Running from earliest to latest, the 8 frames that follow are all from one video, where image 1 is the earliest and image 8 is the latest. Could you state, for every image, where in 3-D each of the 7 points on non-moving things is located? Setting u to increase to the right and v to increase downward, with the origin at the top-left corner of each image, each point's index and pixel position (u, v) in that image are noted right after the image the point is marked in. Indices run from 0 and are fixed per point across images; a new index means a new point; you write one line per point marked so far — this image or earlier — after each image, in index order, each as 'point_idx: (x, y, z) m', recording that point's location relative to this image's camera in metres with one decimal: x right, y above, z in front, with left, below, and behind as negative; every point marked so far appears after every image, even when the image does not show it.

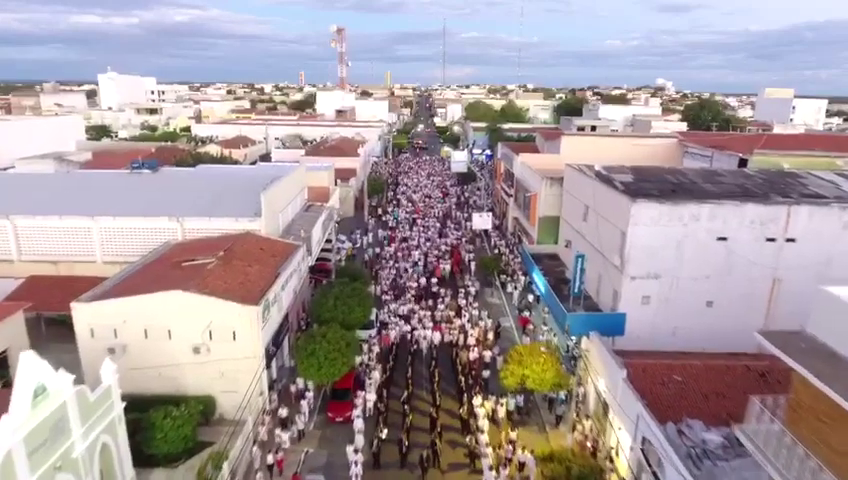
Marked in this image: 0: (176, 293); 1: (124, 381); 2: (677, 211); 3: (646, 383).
0: (-6.5, -1.4, +18.2) m
1: (-8.2, -3.9, +19.1) m
2: (+7.3, +0.8, +19.9) m
3: (+5.5, -3.5, +17.1) m
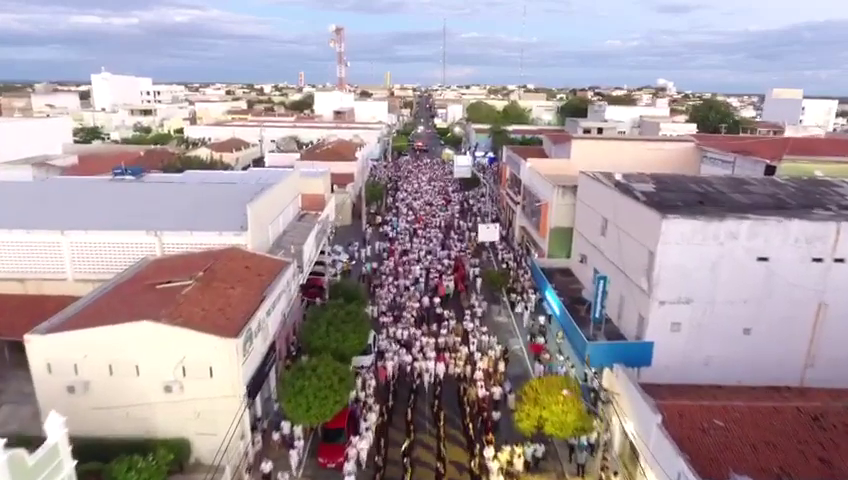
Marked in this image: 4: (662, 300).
0: (-6.4, -1.9, +15.9) m
1: (-8.2, -4.4, +16.8) m
2: (+7.4, +0.3, +17.7) m
3: (+5.5, -4.0, +14.8) m
4: (+6.2, -1.6, +18.3) m
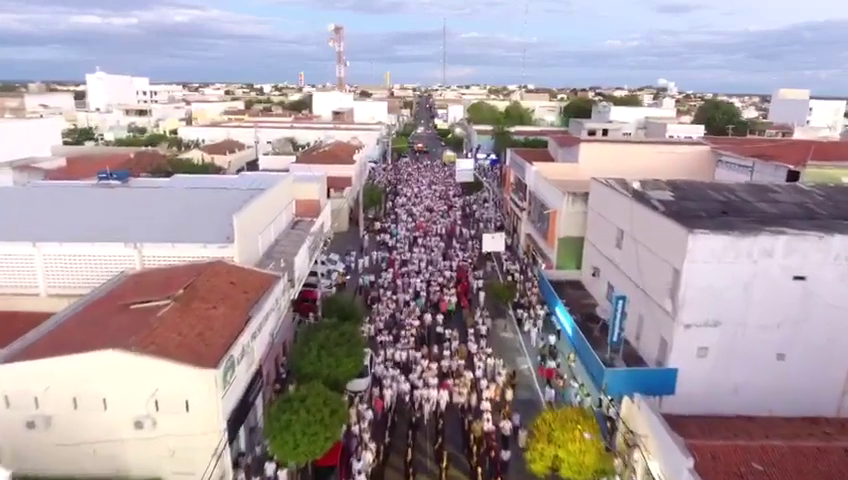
0: (-6.4, -2.3, +14.2) m
1: (-8.1, -4.8, +15.1) m
2: (+7.4, -0.1, +15.9) m
3: (+5.6, -4.4, +13.1) m
4: (+6.3, -2.0, +16.6) m
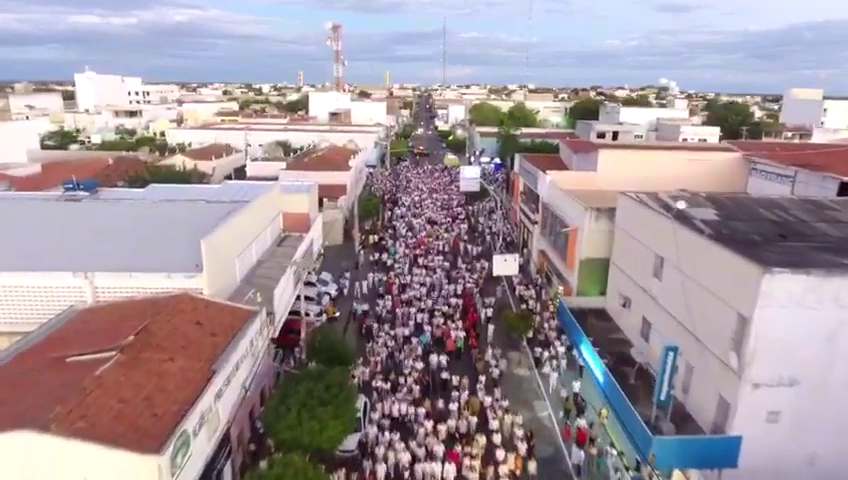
0: (-6.3, -3.1, +10.9) m
1: (-8.1, -5.5, +11.8) m
2: (+7.5, -0.8, +12.7) m
3: (+5.6, -5.2, +9.8) m
4: (+6.3, -2.7, +13.3) m
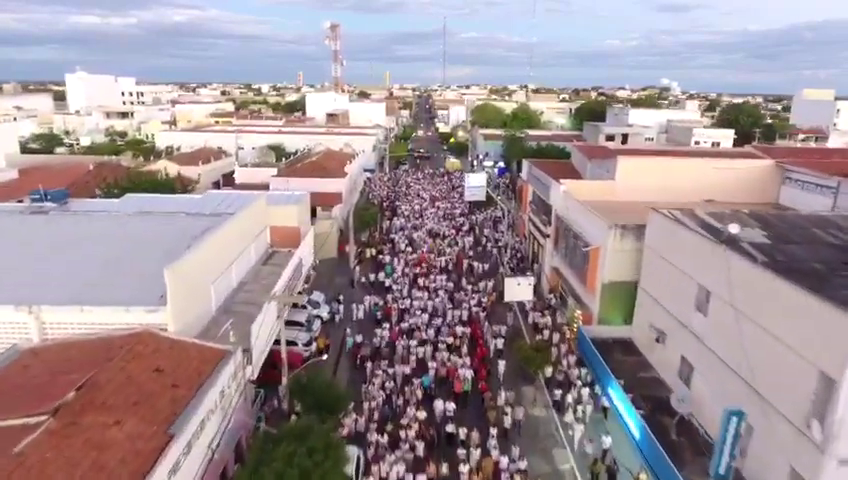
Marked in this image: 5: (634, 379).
0: (-6.2, -3.7, +8.2) m
1: (-8.0, -6.1, +9.1) m
2: (+7.5, -1.4, +10.0) m
3: (+5.7, -5.8, +7.1) m
4: (+6.4, -3.3, +10.6) m
5: (+5.2, -3.4, +17.3) m
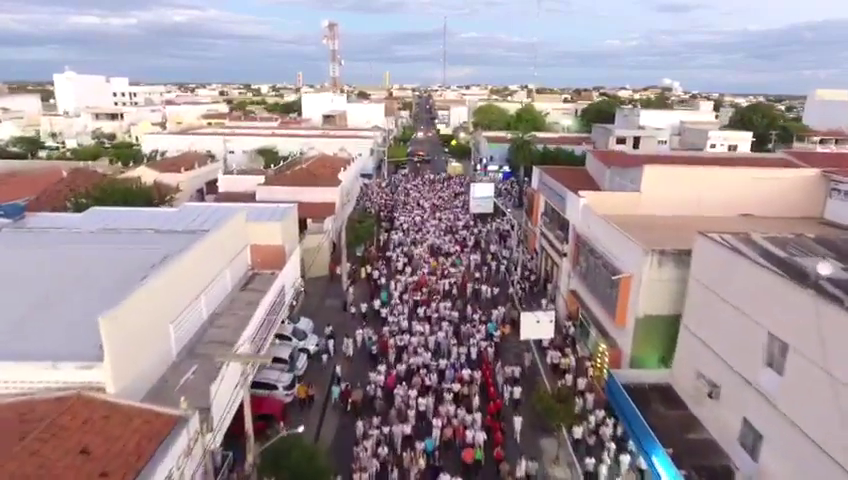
0: (-6.2, -4.4, +5.1) m
1: (-7.9, -6.8, +6.0) m
2: (+7.6, -2.1, +6.9) m
3: (+5.8, -6.5, +4.0) m
4: (+6.5, -4.0, +7.5) m
5: (+5.3, -4.1, +14.2) m
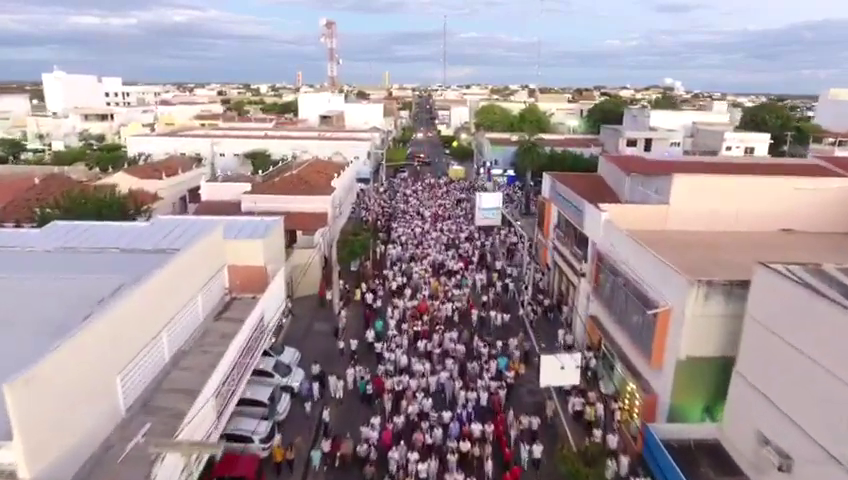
0: (-6.1, -5.0, +2.3) m
1: (-7.9, -7.4, +3.3) m
2: (+7.6, -2.7, +4.1) m
3: (+5.8, -7.1, +1.3) m
4: (+6.5, -4.6, +4.7) m
5: (+5.3, -4.7, +11.4) m
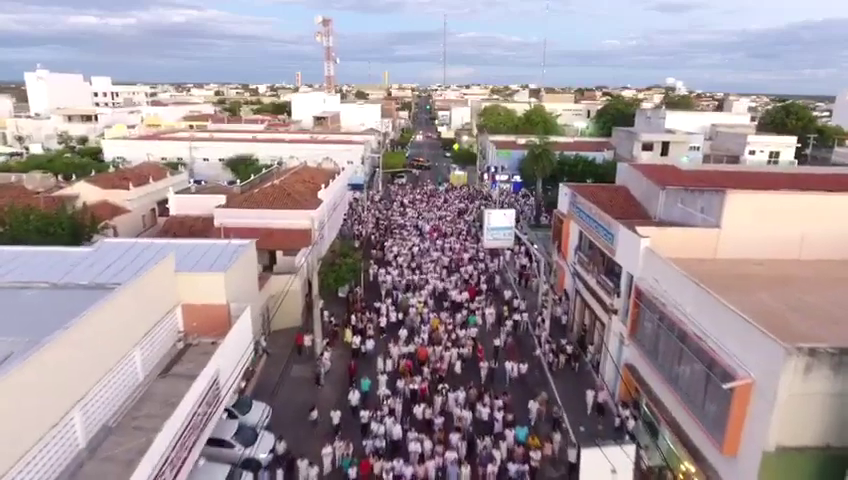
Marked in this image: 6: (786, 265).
0: (-6.2, -5.8, -1.5) m
1: (-7.9, -8.2, -0.6) m
2: (+7.6, -3.5, +0.3) m
3: (+5.8, -7.8, -2.6) m
4: (+6.5, -5.4, +0.9) m
5: (+5.3, -5.5, +7.6) m
6: (+9.2, -0.6, +17.5) m
